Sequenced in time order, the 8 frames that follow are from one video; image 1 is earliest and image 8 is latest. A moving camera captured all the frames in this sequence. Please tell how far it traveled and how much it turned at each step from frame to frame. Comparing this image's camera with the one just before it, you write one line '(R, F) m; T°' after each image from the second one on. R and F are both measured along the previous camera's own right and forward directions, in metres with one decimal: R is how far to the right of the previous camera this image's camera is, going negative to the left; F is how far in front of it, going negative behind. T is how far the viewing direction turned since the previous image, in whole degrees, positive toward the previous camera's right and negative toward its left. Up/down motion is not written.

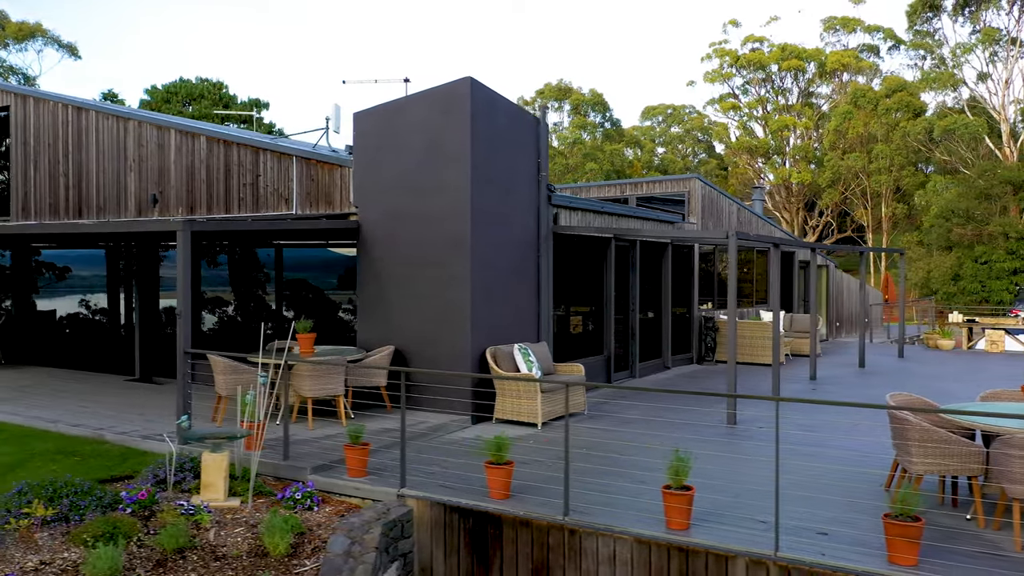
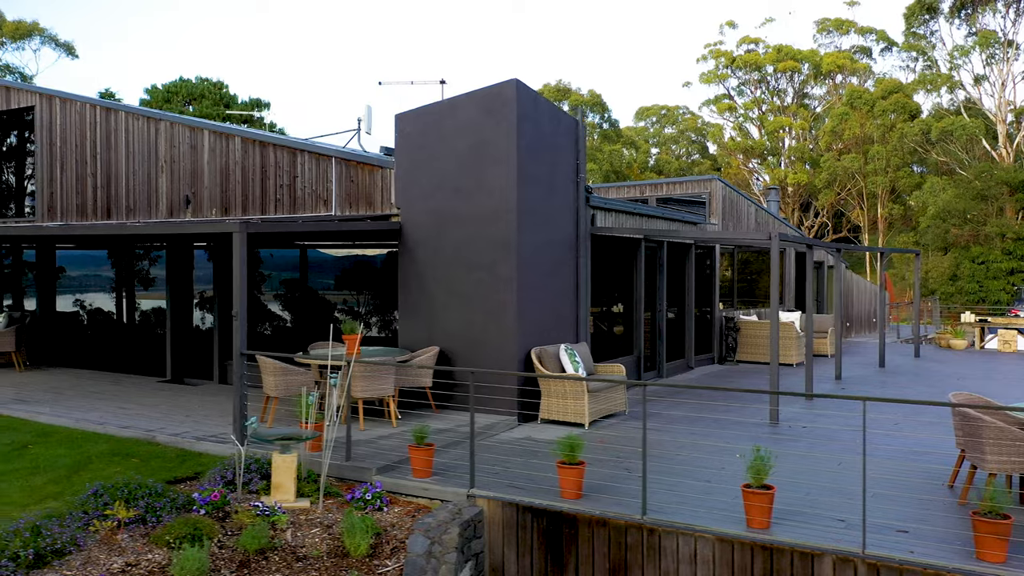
(-0.6, 0.0) m; +1°
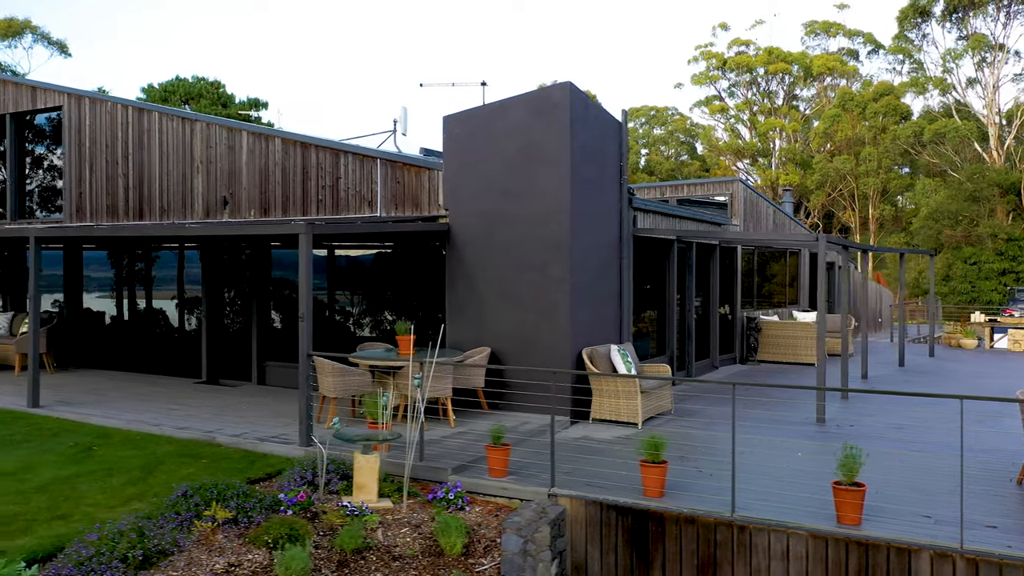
(-0.7, -0.1) m; +1°
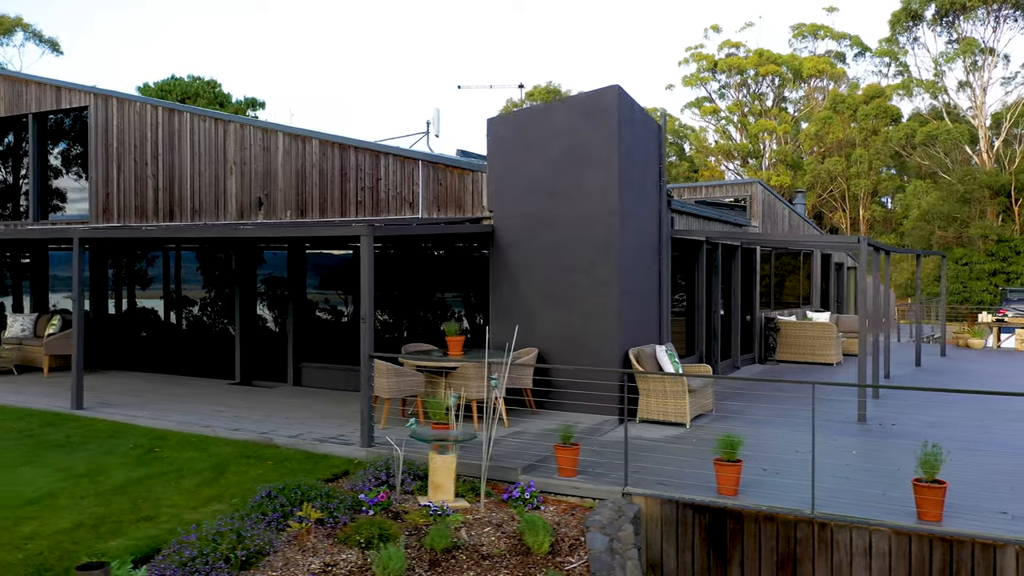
(-0.7, -0.1) m; +1°
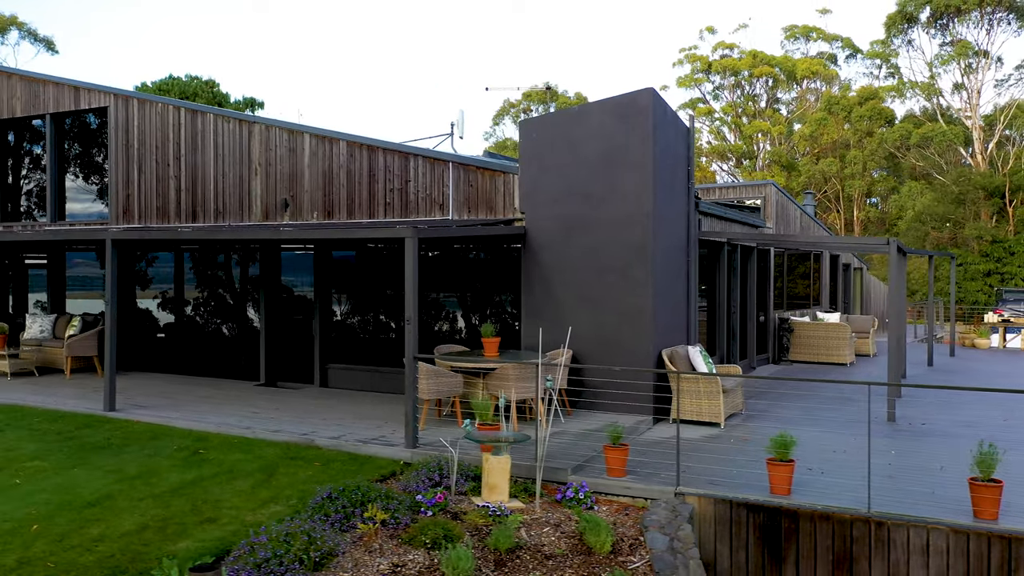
(-0.5, 0.0) m; +1°
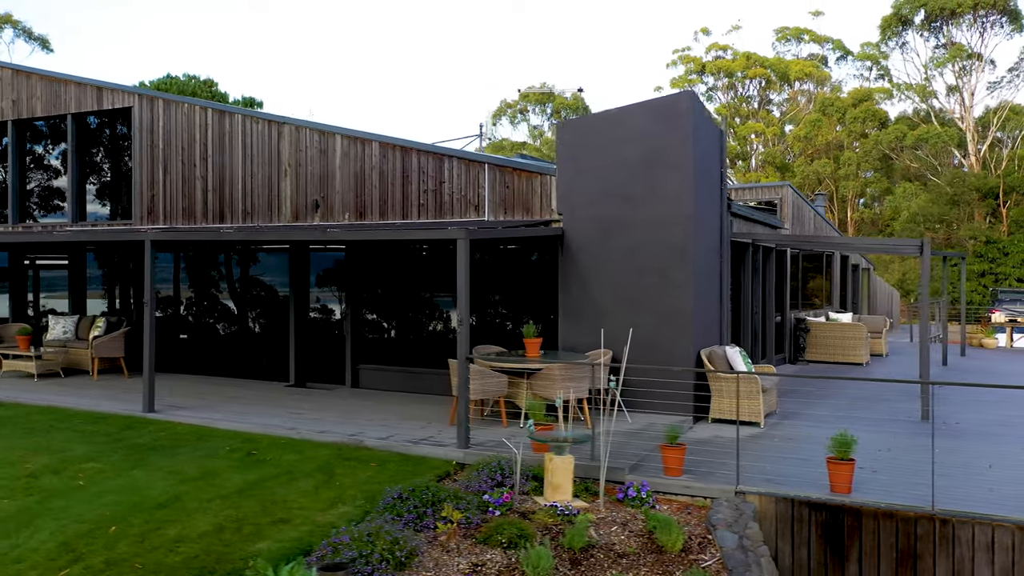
(-0.6, 0.0) m; +1°
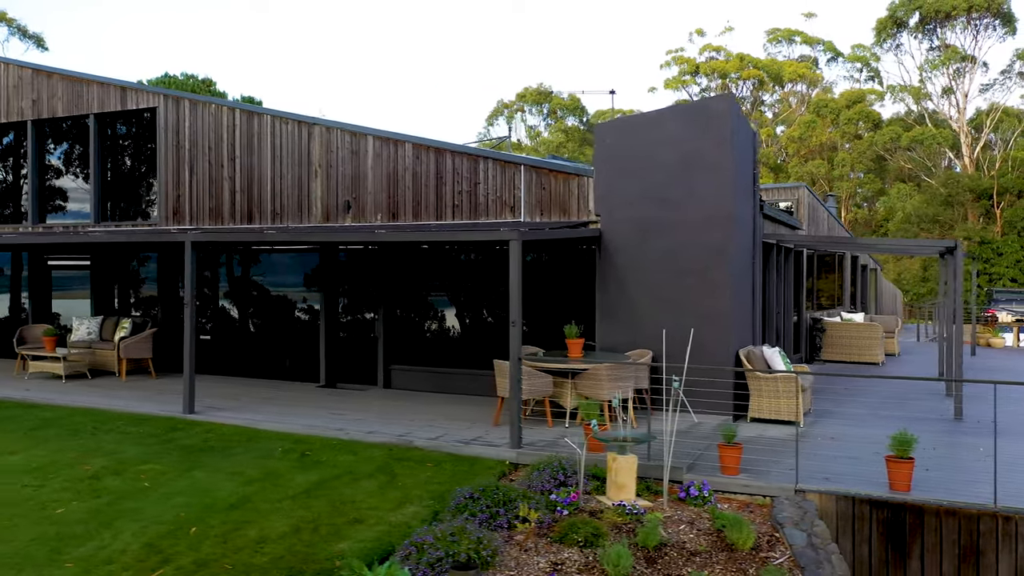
(-0.6, 0.0) m; +1°
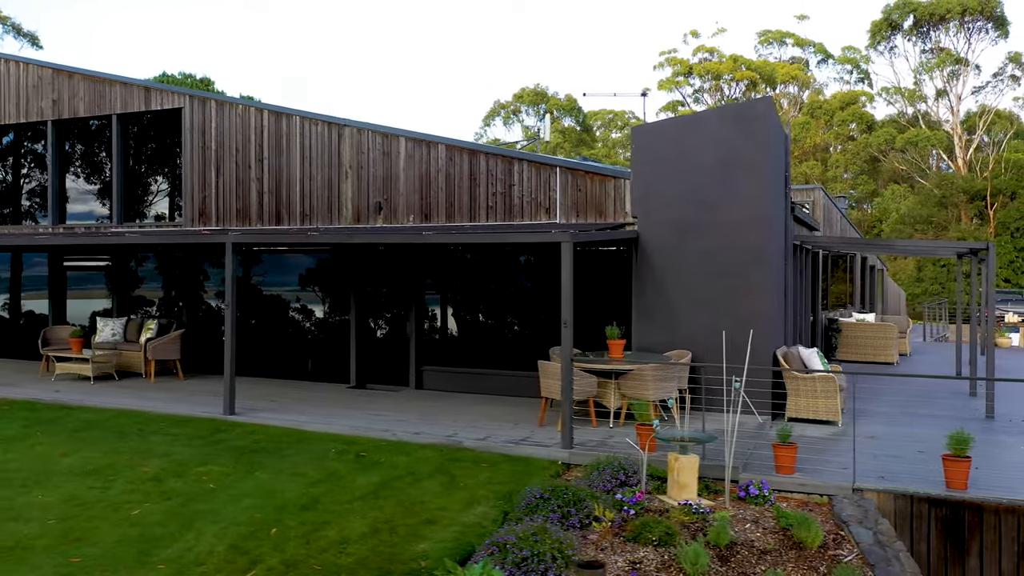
(-0.6, 0.0) m; +1°
